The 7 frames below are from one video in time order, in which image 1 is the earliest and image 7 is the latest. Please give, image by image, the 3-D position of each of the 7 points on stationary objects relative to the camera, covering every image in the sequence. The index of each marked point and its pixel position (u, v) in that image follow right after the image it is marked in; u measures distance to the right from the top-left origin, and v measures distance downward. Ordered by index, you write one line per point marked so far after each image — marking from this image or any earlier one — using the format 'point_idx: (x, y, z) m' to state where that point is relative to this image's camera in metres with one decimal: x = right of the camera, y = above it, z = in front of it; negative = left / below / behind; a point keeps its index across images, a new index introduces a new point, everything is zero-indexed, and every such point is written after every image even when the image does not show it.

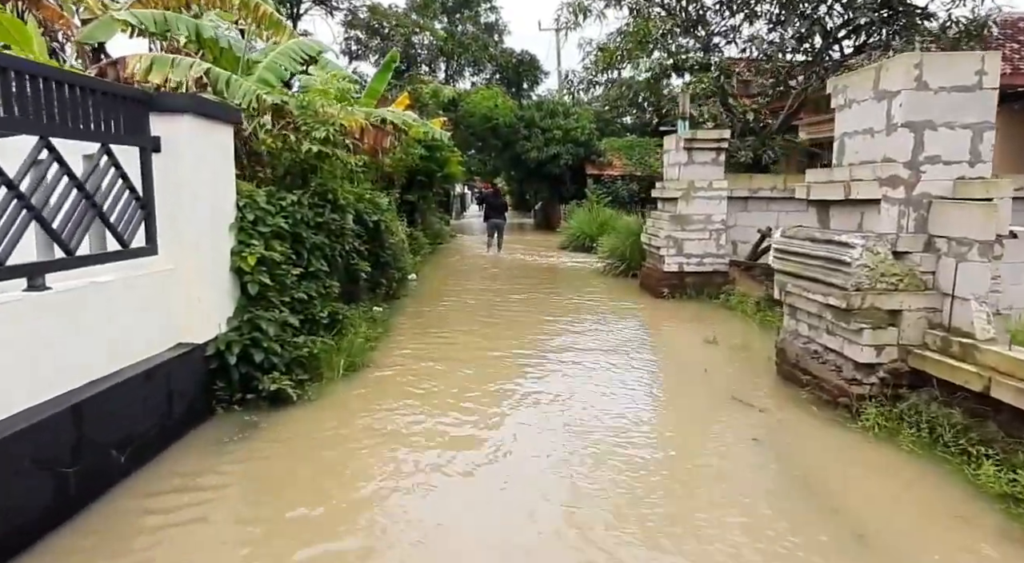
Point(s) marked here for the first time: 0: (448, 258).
0: (-1.4, +0.5, +16.3) m
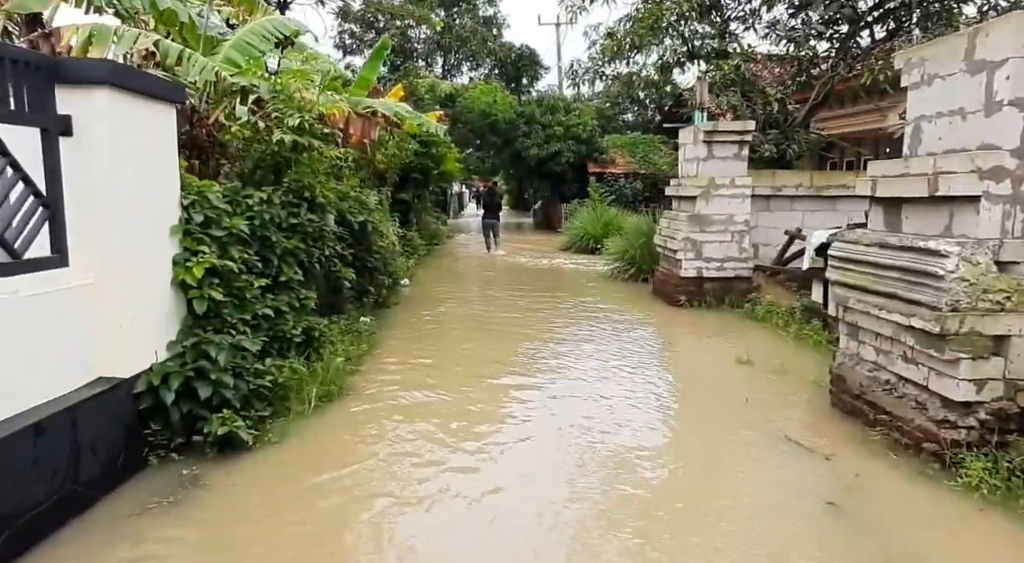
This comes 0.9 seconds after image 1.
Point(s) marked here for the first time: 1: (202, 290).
0: (-1.4, +0.5, +15.4) m
1: (-1.7, 0.0, +4.1) m
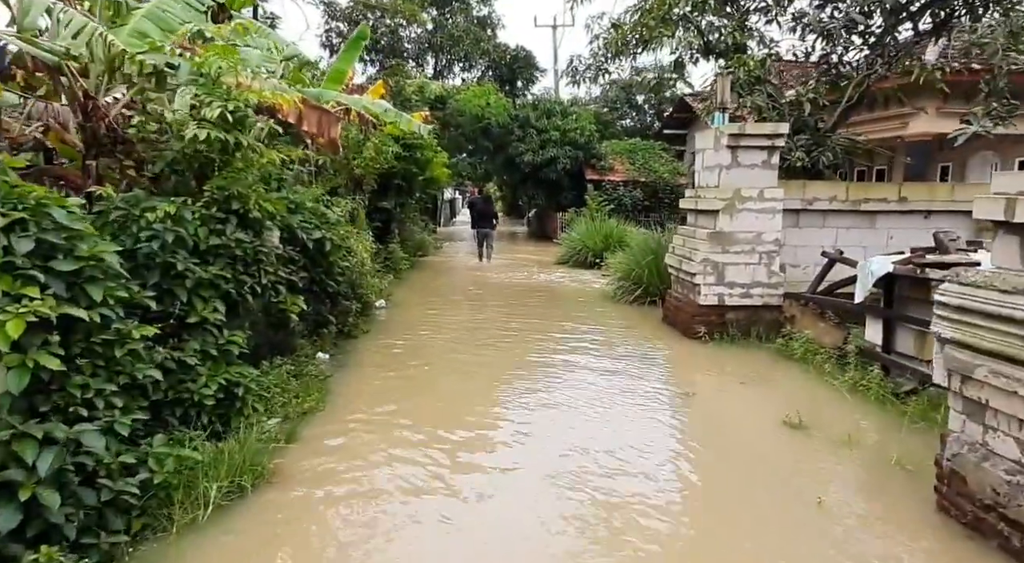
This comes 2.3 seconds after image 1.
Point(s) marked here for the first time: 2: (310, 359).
0: (-1.6, +0.1, +14.0) m
1: (-1.8, -0.3, +2.7) m
2: (-1.7, -0.6, +6.0) m
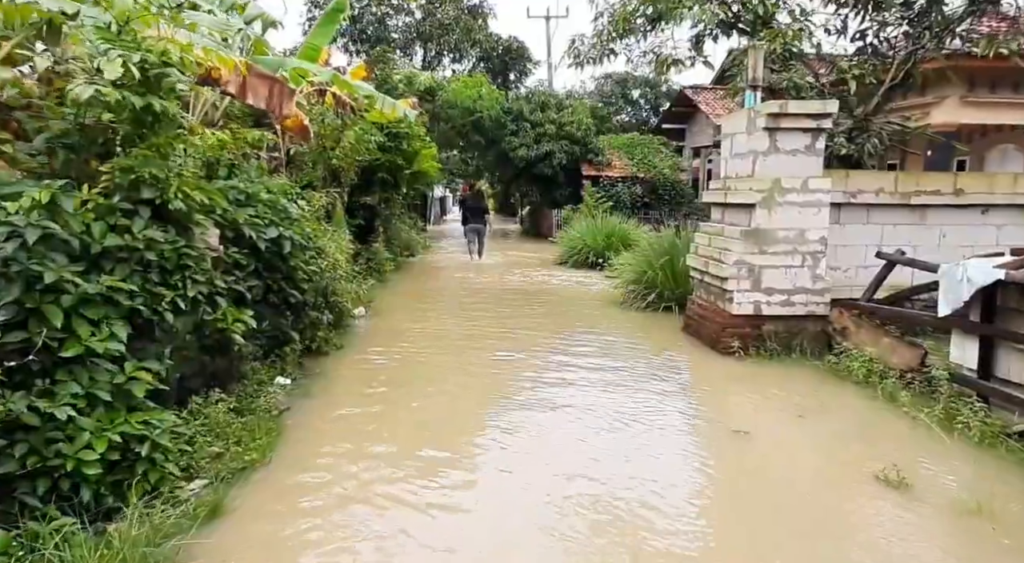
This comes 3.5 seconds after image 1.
0: (-1.7, +0.1, +12.8) m
1: (-1.8, -0.3, +1.5) m
2: (-1.7, -0.7, +4.8) m
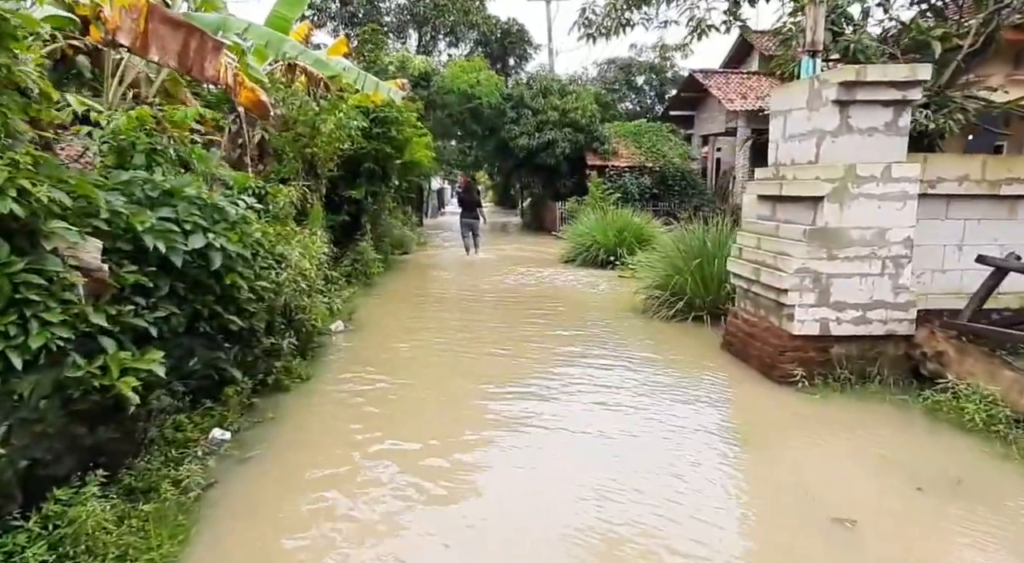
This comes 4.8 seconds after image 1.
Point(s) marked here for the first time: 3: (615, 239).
0: (-1.6, 0.0, +11.5) m
1: (-1.7, -0.5, +0.2) m
2: (-1.6, -0.8, +3.5) m
3: (+1.9, +0.8, +13.3) m
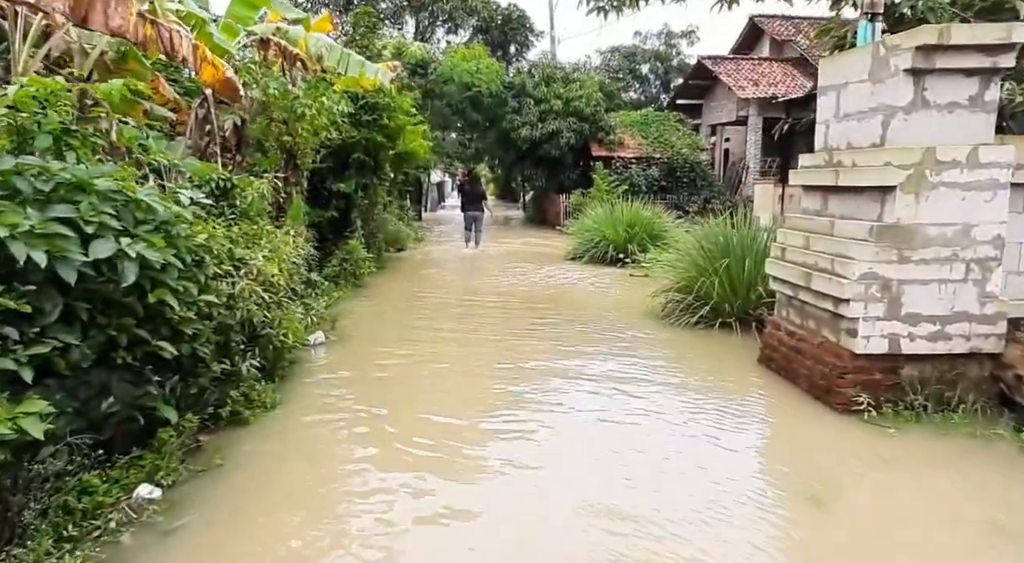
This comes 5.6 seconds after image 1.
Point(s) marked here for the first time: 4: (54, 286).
0: (-1.6, 0.0, +10.6) m
1: (-1.7, -0.6, -0.7) m
2: (-1.6, -0.9, +2.6) m
3: (+1.9, +0.8, +12.4) m
4: (-1.7, 0.0, +2.6) m
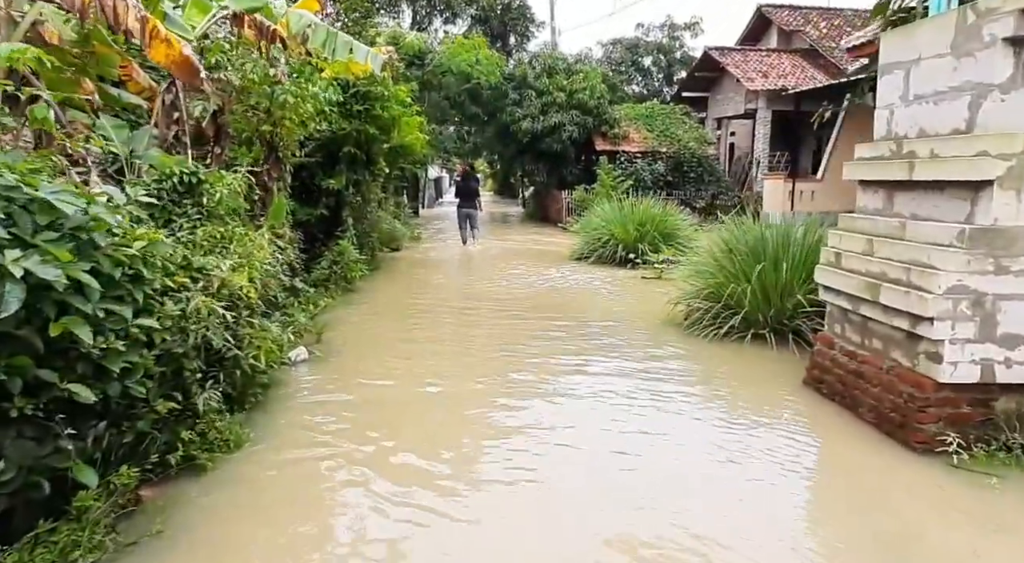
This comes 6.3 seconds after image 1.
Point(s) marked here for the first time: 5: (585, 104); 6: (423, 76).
0: (-1.5, 0.0, +9.8) m
1: (-1.6, -0.7, -1.4) m
2: (-1.5, -1.0, +1.9) m
3: (+2.0, +0.8, +11.6) m
4: (-1.6, -0.1, +1.8) m
5: (+2.0, +4.8, +19.7) m
6: (-2.4, +5.5, +19.6) m
